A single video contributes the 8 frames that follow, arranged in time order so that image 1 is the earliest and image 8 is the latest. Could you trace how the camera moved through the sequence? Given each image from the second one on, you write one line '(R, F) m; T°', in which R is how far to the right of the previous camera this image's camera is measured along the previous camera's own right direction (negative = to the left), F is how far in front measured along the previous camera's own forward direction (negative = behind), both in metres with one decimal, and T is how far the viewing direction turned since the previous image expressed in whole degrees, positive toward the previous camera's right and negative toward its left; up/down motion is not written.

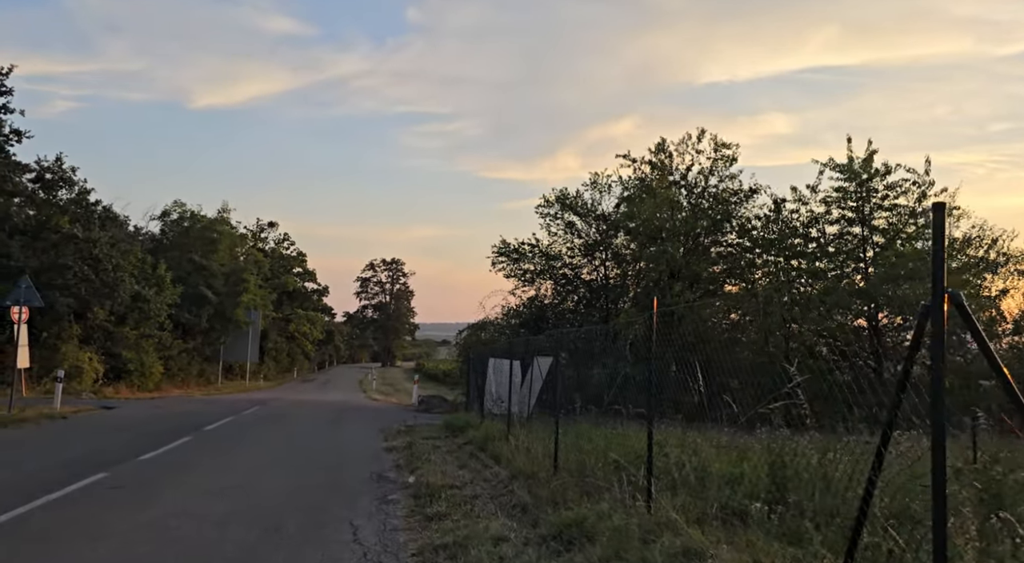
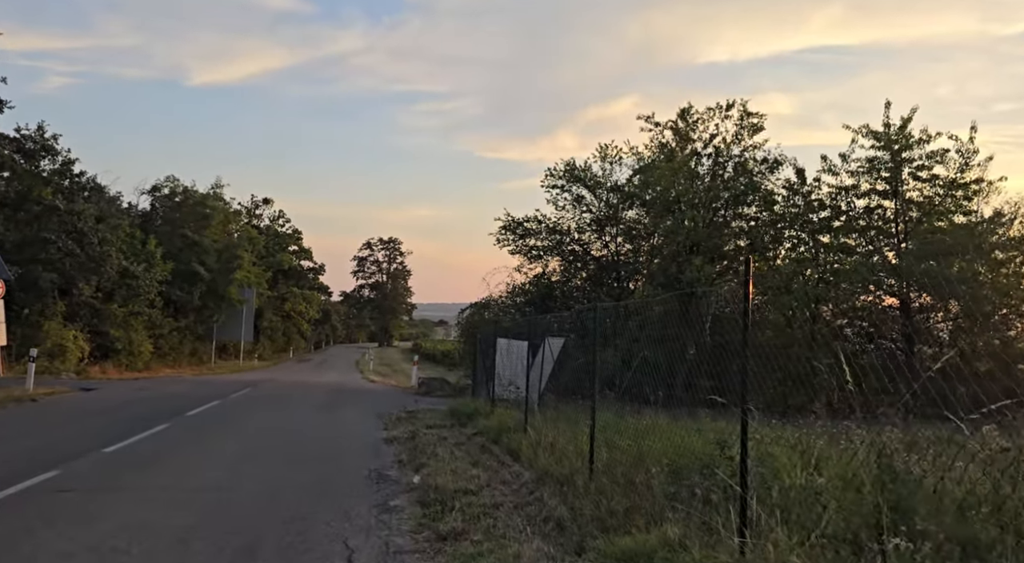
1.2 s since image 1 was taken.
(-0.3, +1.8) m; 0°
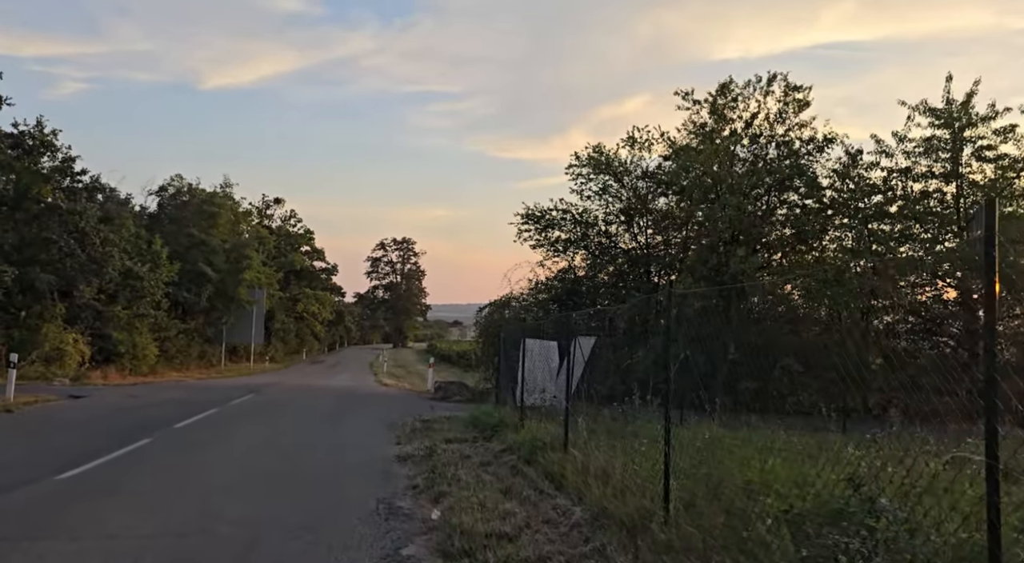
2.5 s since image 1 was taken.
(-0.3, +2.0) m; -1°
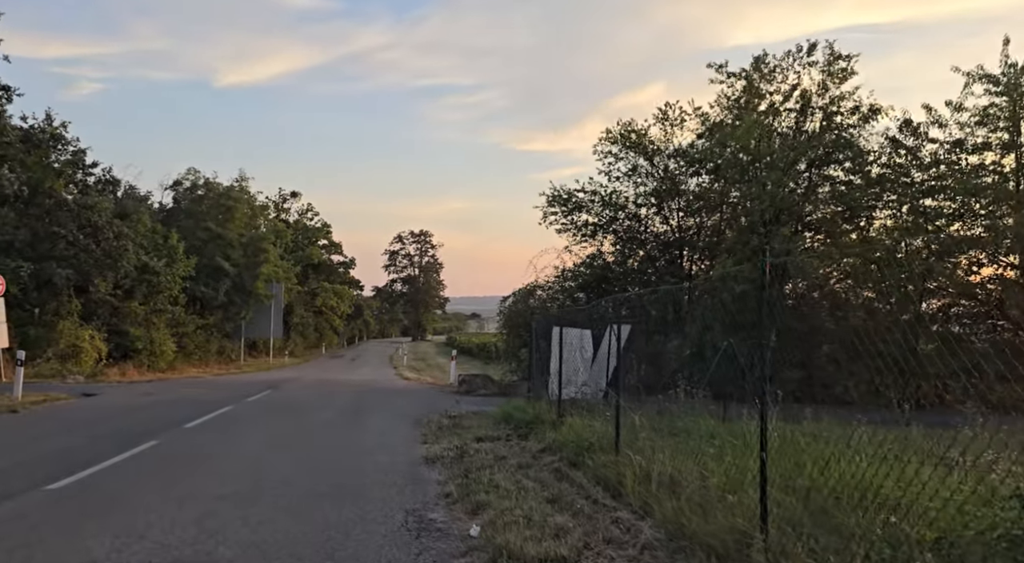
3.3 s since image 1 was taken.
(-0.3, +1.2) m; -1°
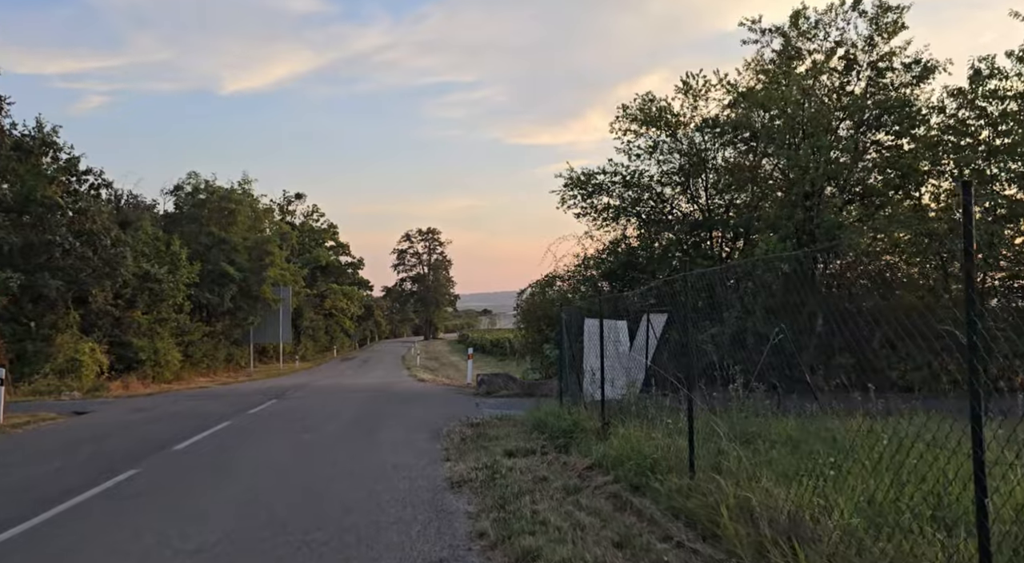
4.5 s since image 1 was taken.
(-0.3, +1.8) m; -1°
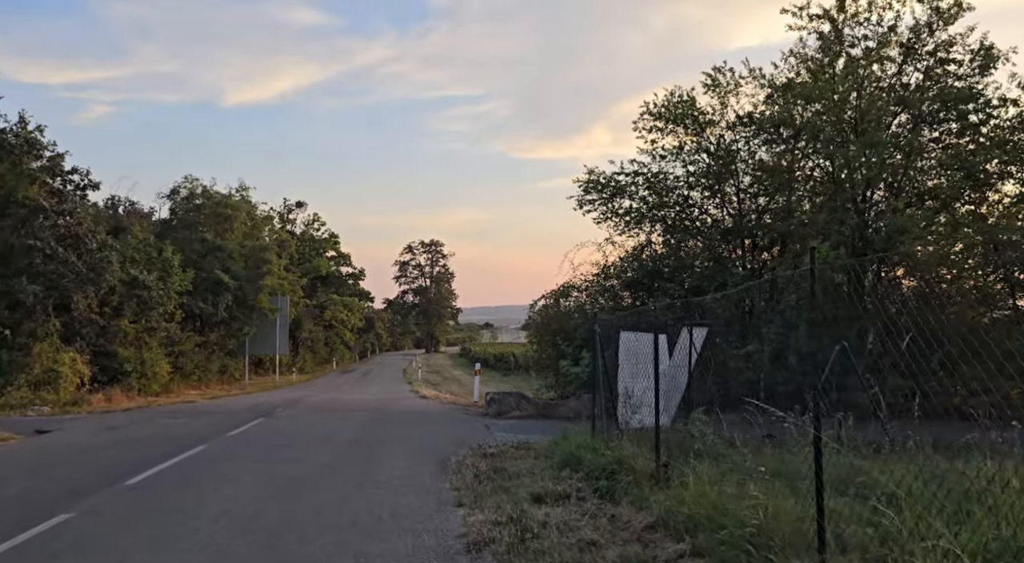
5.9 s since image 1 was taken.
(-0.3, +2.1) m; 0°
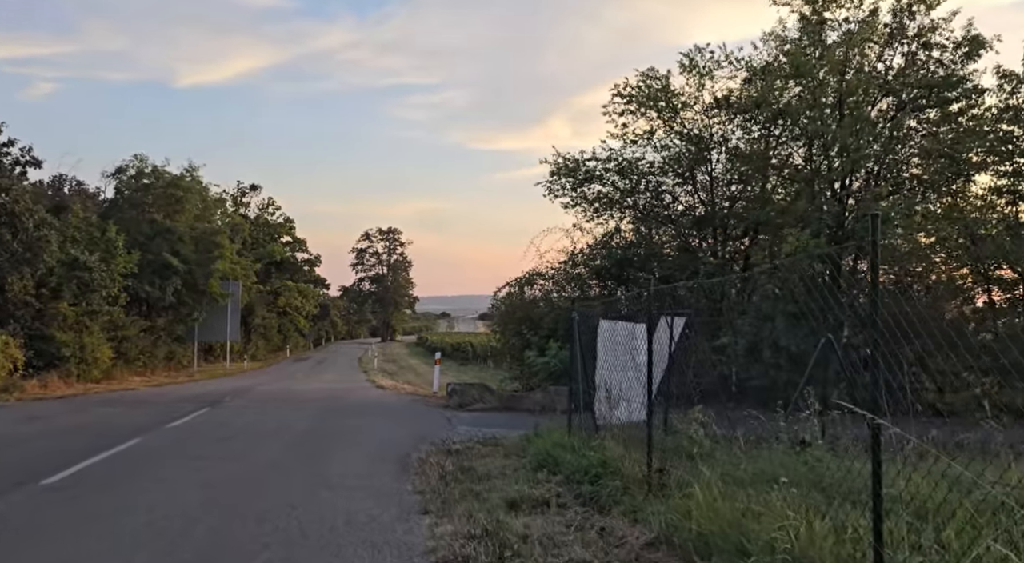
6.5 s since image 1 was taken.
(-0.2, +1.0) m; +3°
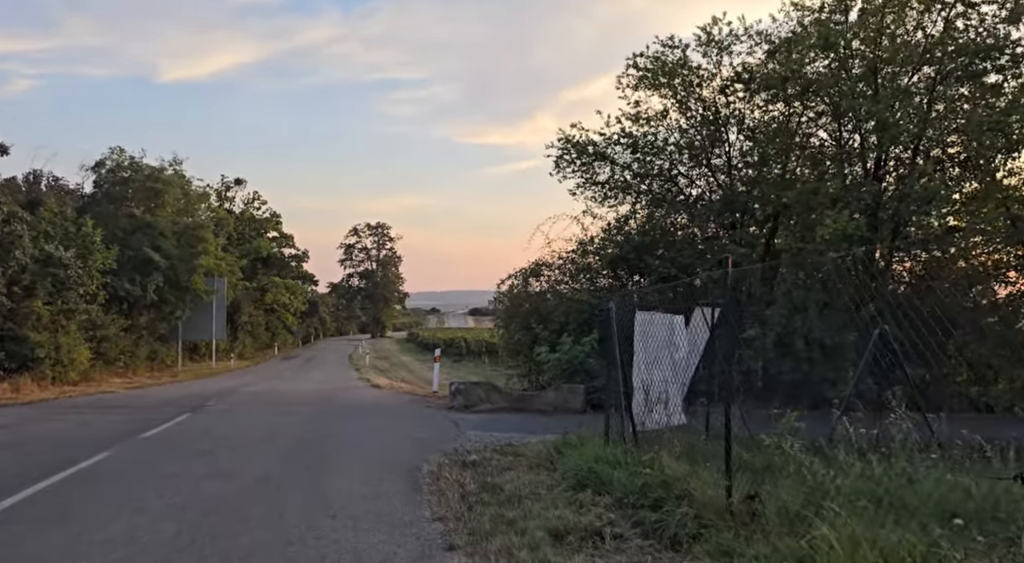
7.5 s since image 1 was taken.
(-0.4, +1.4) m; +1°
